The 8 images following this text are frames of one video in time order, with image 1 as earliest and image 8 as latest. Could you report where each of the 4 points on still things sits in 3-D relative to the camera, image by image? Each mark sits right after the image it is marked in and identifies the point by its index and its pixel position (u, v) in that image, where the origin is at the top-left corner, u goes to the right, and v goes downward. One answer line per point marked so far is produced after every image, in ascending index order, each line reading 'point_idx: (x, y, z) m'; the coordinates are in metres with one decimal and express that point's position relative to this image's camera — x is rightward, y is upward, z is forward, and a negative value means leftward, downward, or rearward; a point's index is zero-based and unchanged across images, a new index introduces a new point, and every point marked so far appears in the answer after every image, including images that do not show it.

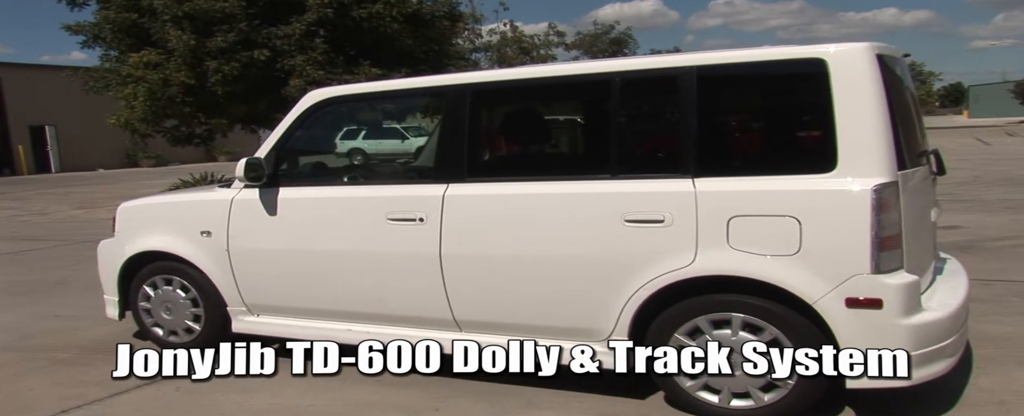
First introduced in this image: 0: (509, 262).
0: (0.0, -0.3, +3.8) m
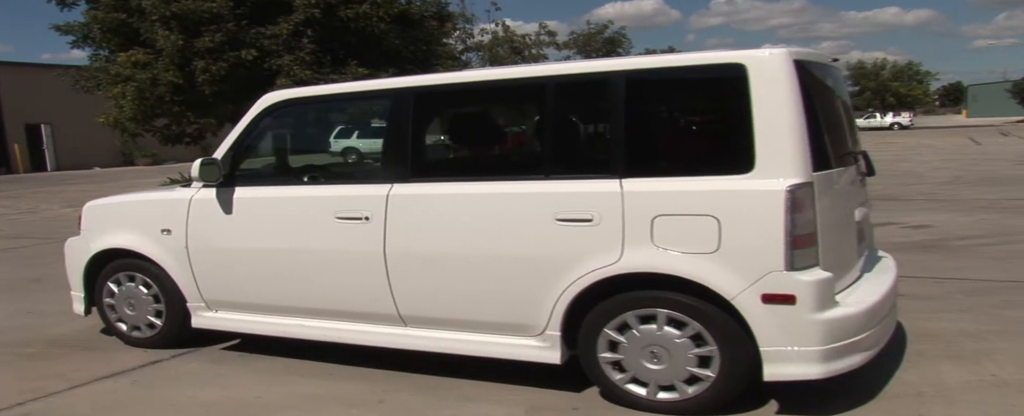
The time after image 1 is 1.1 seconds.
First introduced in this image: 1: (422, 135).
0: (-0.3, -0.3, +3.9) m
1: (-0.5, +0.4, +4.1) m
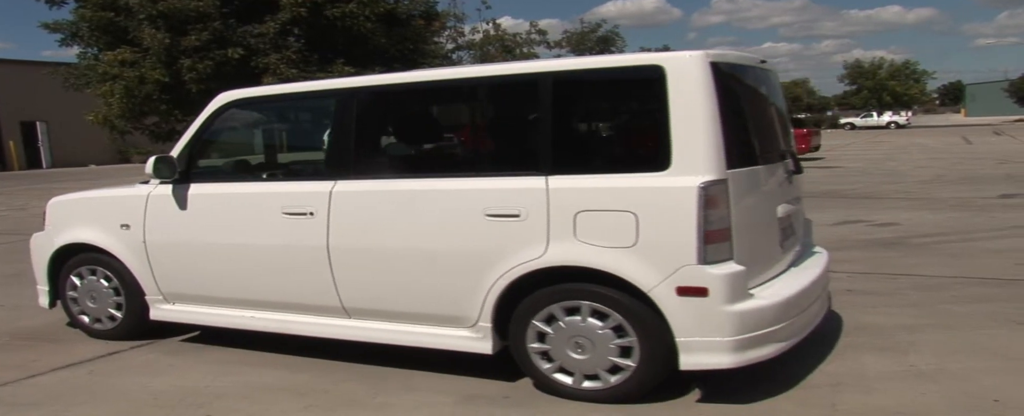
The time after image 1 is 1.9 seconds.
0: (-0.7, -0.2, +4.1) m
1: (-0.8, +0.4, +4.2) m
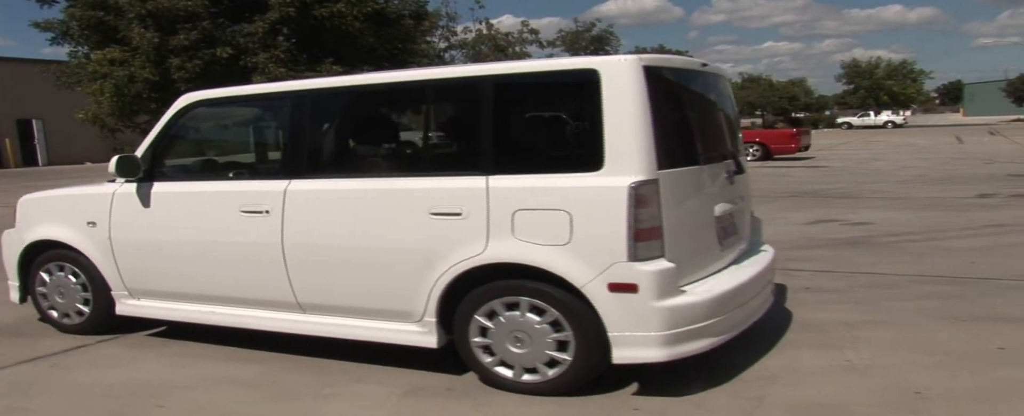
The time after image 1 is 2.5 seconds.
0: (-1.0, -0.2, +4.2) m
1: (-1.1, +0.4, +4.3) m
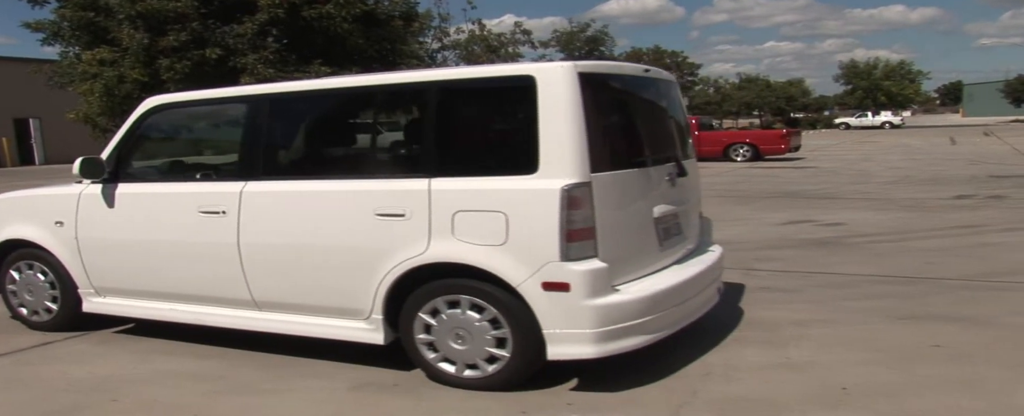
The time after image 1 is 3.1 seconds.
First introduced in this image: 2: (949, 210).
0: (-1.3, -0.2, +4.3) m
1: (-1.4, +0.4, +4.5) m
2: (+6.4, 0.0, +11.1) m
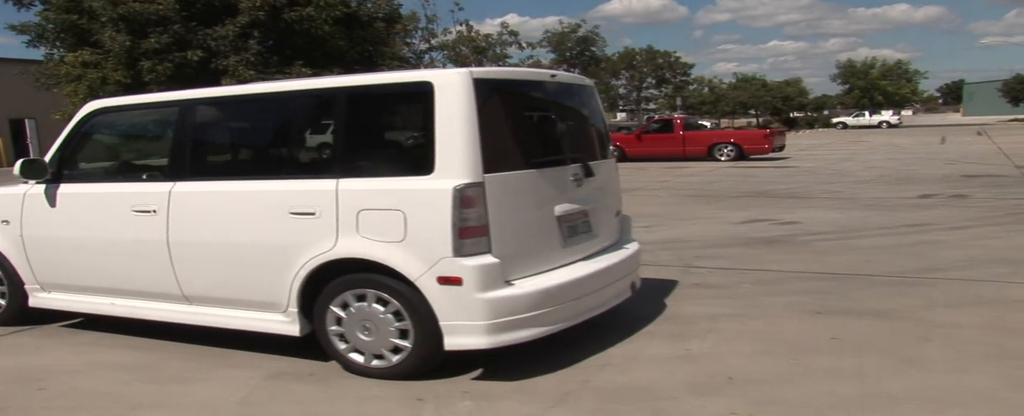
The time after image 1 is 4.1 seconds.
0: (-1.8, -0.2, +4.6) m
1: (-2.0, +0.4, +4.7) m
2: (+5.9, 0.0, +11.3) m
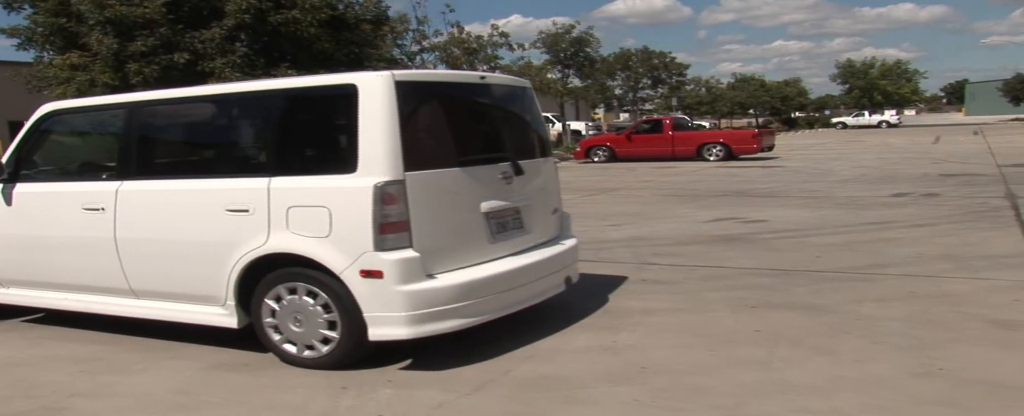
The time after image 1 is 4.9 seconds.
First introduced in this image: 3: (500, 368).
0: (-2.2, -0.2, +4.8) m
1: (-2.4, +0.4, +4.9) m
2: (+5.5, 0.0, +11.4) m
3: (-0.1, -0.9, +4.3) m
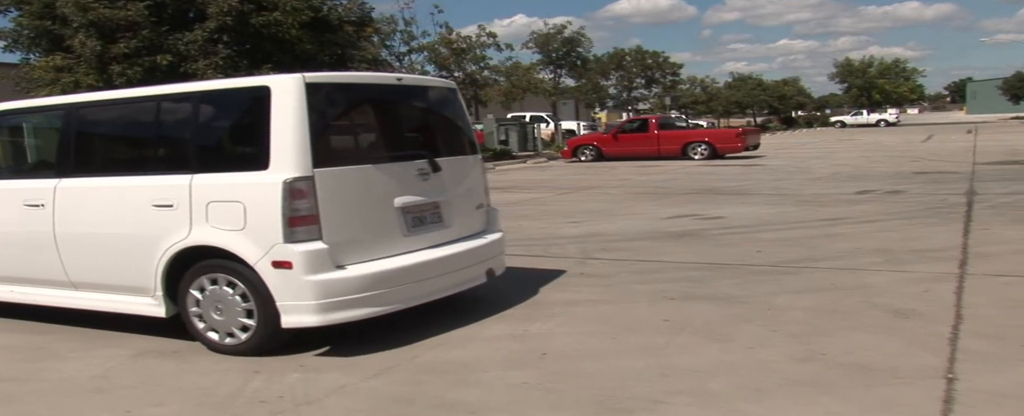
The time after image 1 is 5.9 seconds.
0: (-2.8, -0.2, +5.0) m
1: (-2.9, +0.5, +5.1) m
2: (+5.0, 0.0, +11.6) m
3: (-0.6, -0.9, +4.6) m
